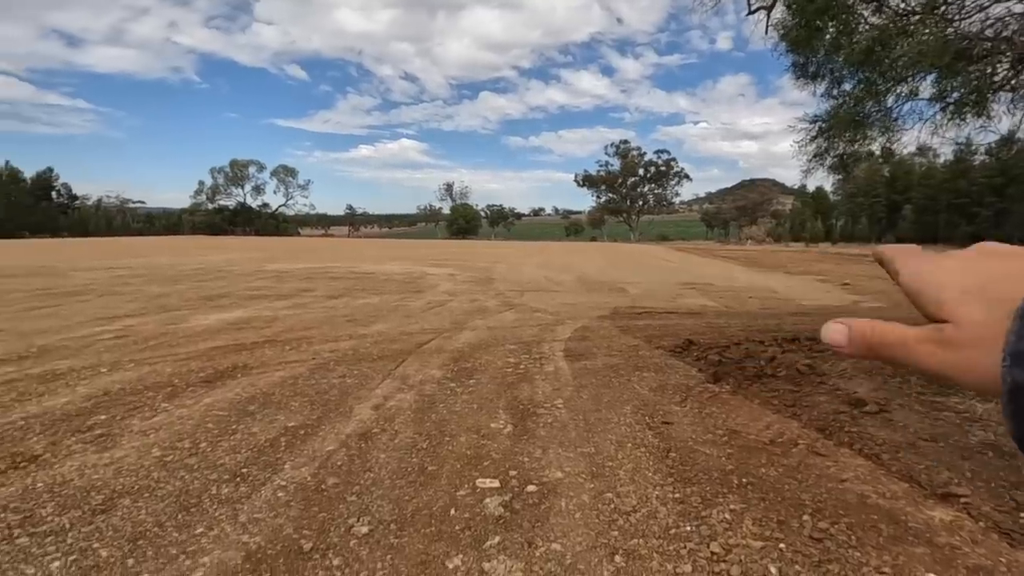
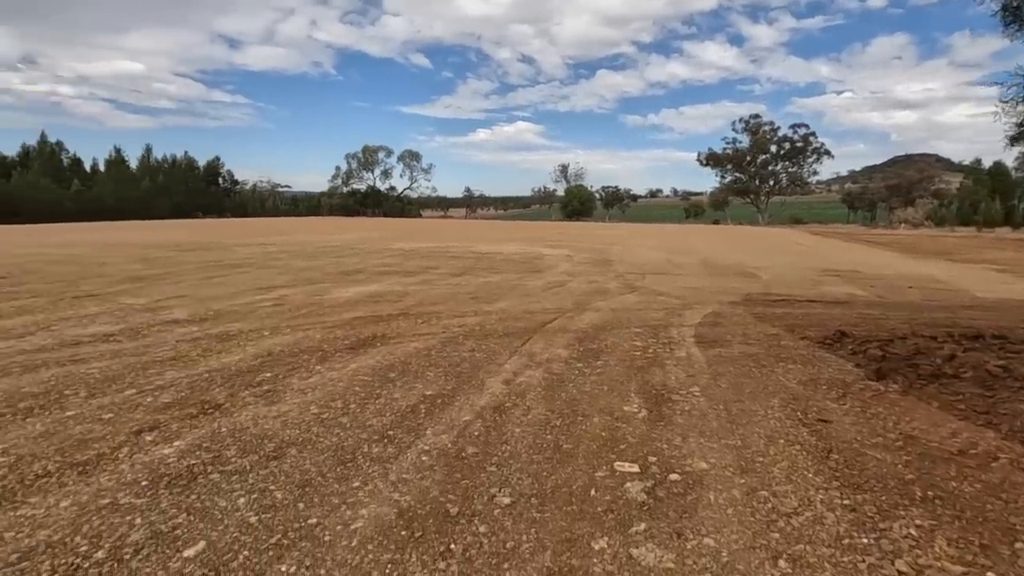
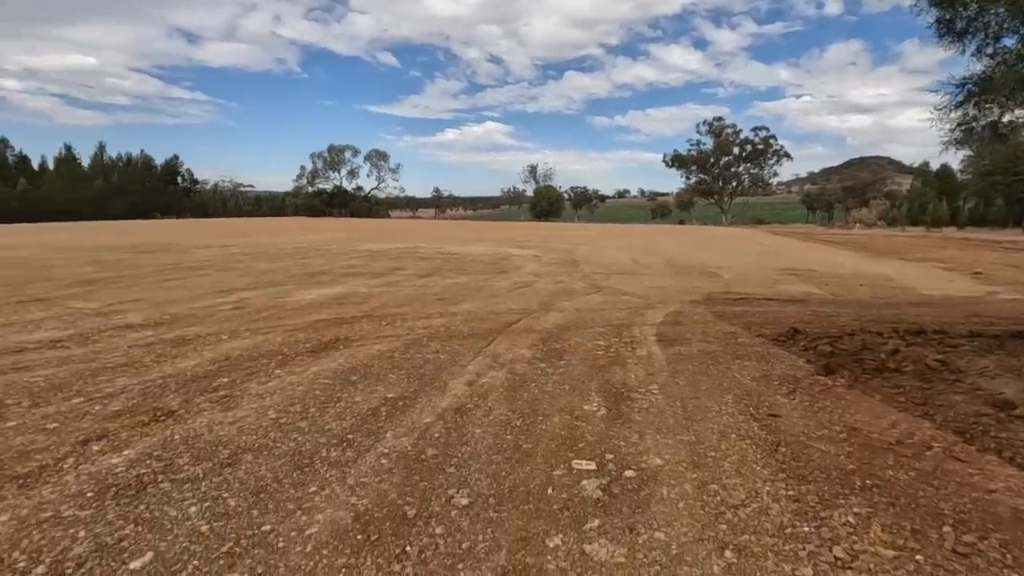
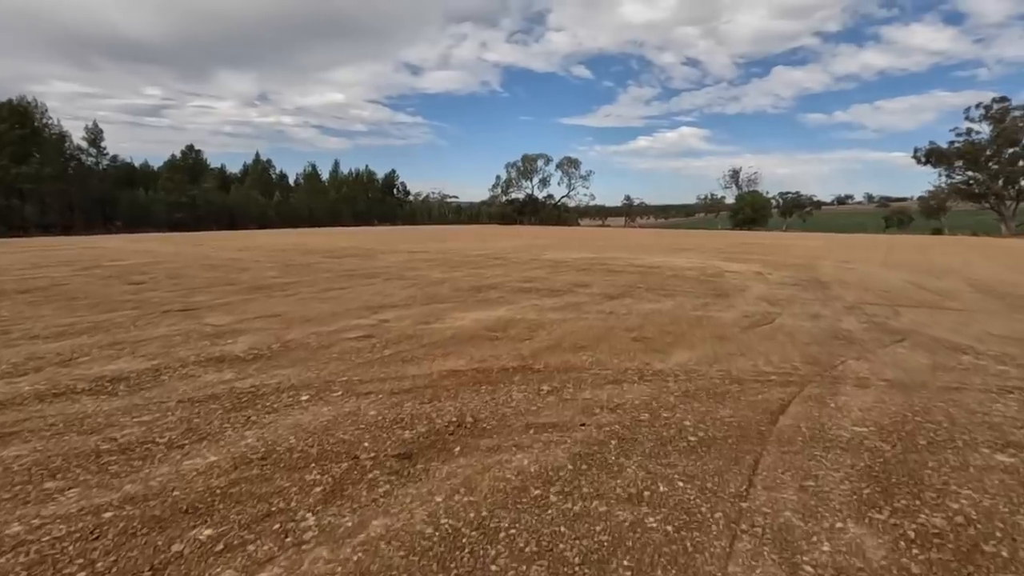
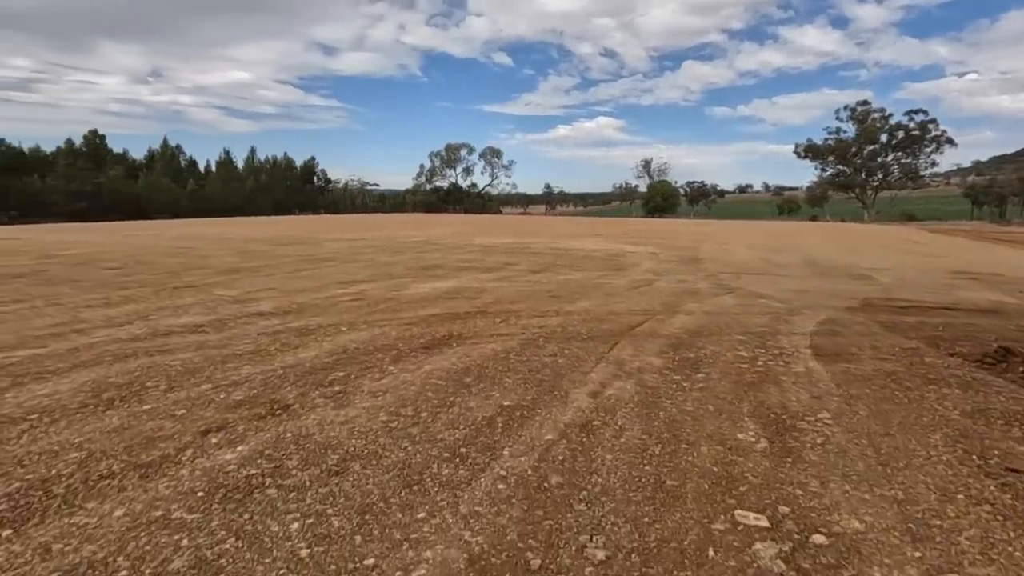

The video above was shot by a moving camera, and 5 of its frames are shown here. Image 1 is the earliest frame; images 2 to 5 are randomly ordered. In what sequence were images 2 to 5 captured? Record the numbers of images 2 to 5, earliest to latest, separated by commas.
3, 2, 5, 4
